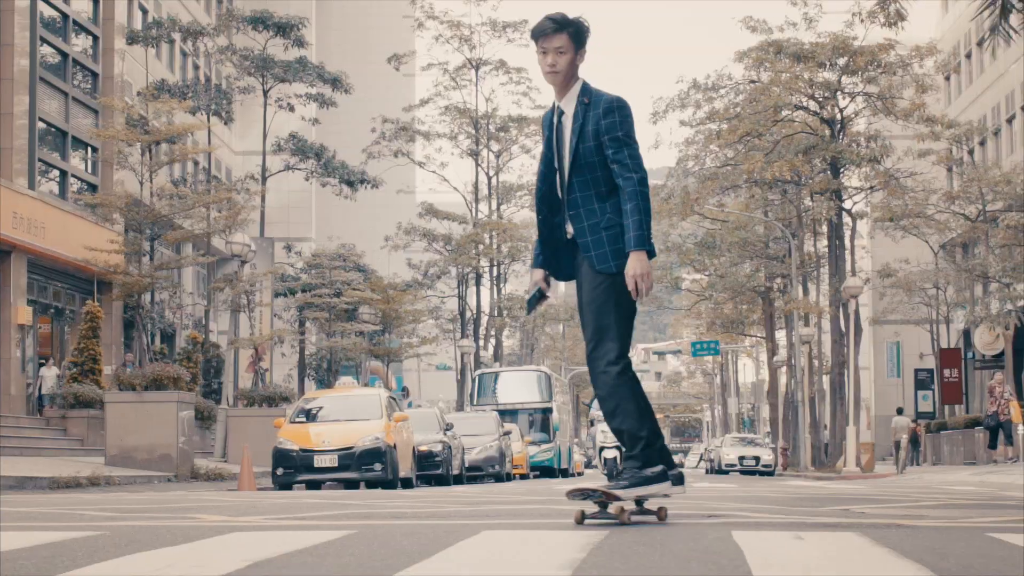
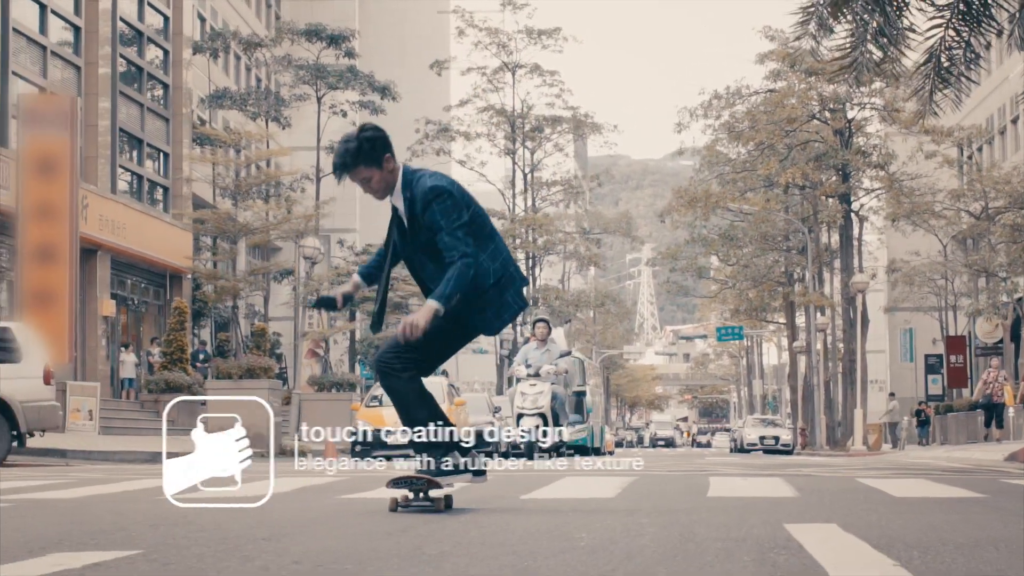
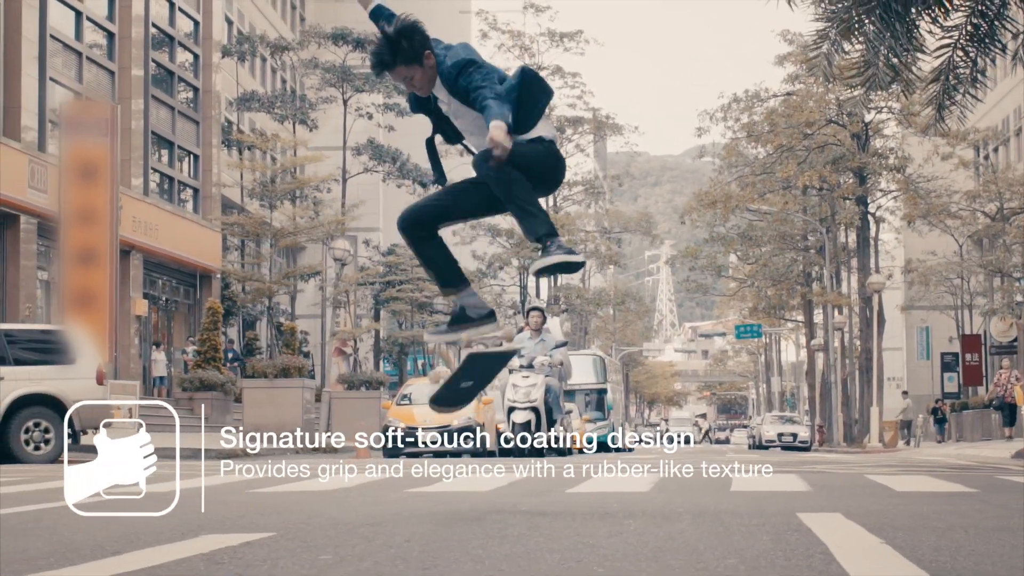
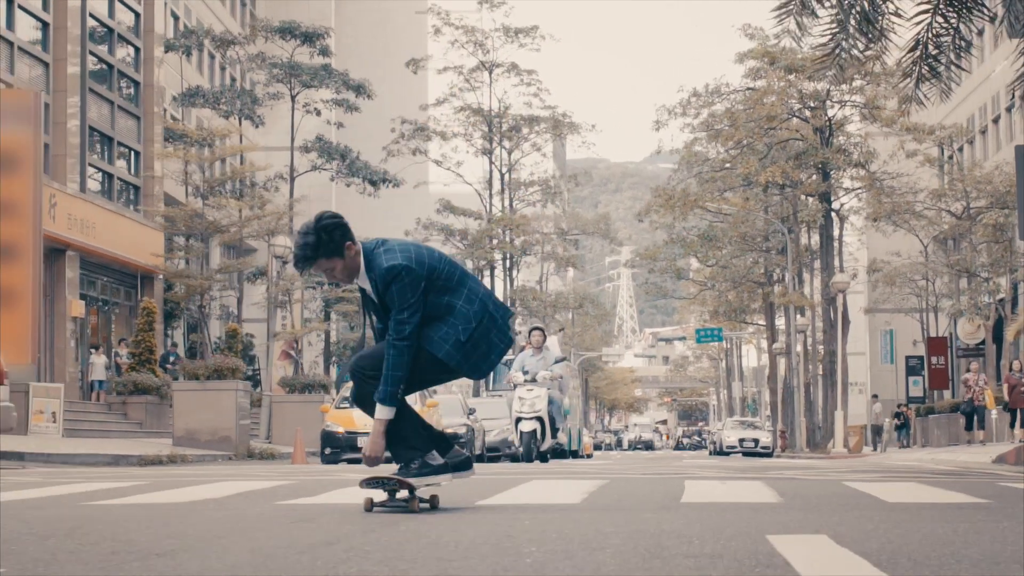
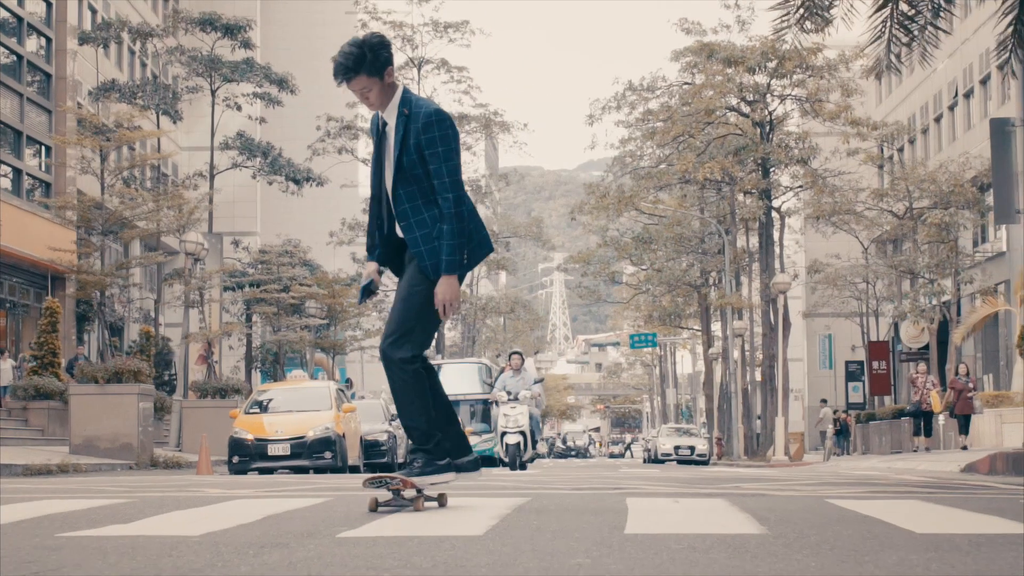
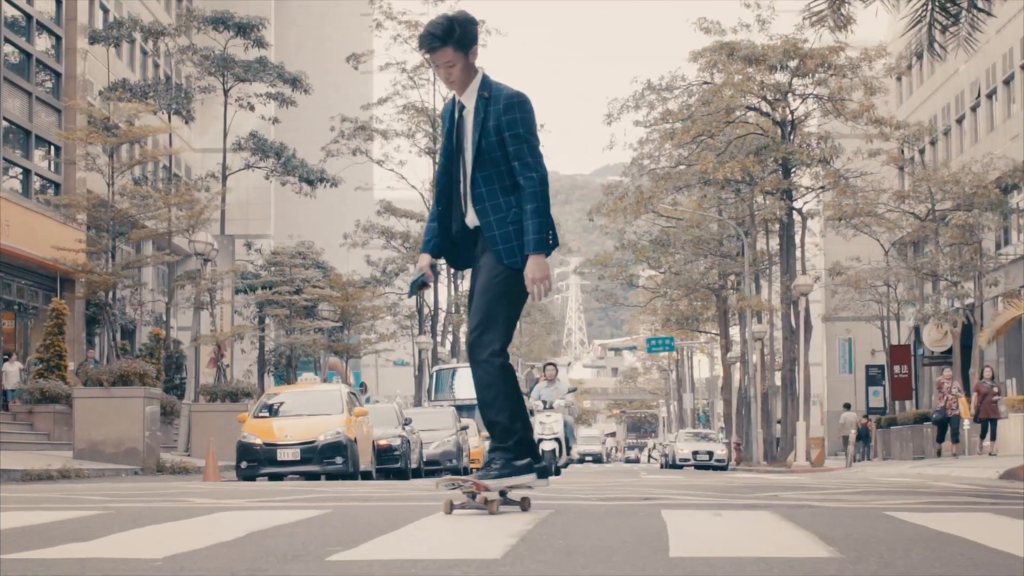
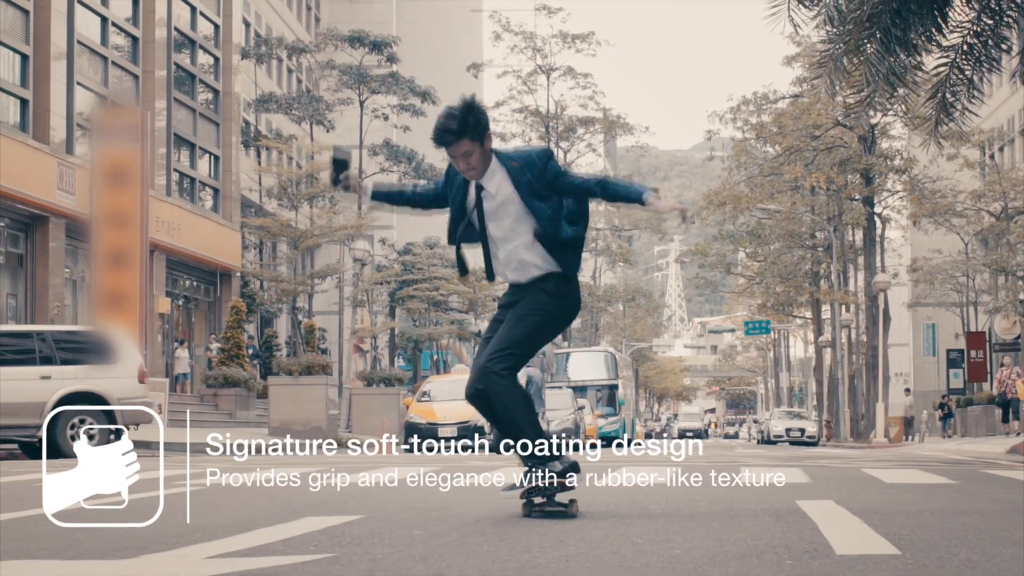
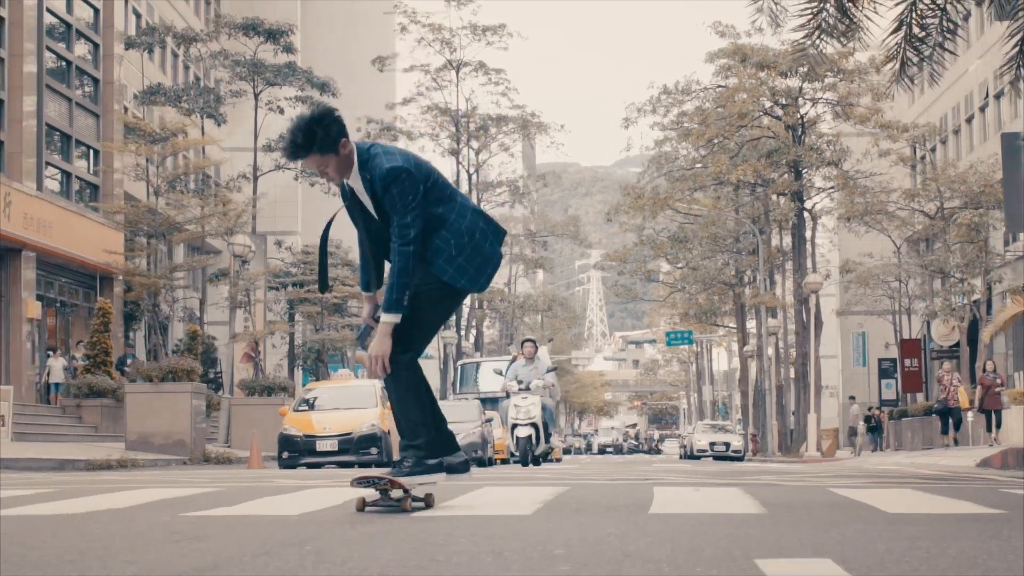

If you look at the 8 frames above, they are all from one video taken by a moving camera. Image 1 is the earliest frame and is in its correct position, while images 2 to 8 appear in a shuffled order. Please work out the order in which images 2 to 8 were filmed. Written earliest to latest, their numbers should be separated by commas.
6, 5, 8, 4, 2, 3, 7
